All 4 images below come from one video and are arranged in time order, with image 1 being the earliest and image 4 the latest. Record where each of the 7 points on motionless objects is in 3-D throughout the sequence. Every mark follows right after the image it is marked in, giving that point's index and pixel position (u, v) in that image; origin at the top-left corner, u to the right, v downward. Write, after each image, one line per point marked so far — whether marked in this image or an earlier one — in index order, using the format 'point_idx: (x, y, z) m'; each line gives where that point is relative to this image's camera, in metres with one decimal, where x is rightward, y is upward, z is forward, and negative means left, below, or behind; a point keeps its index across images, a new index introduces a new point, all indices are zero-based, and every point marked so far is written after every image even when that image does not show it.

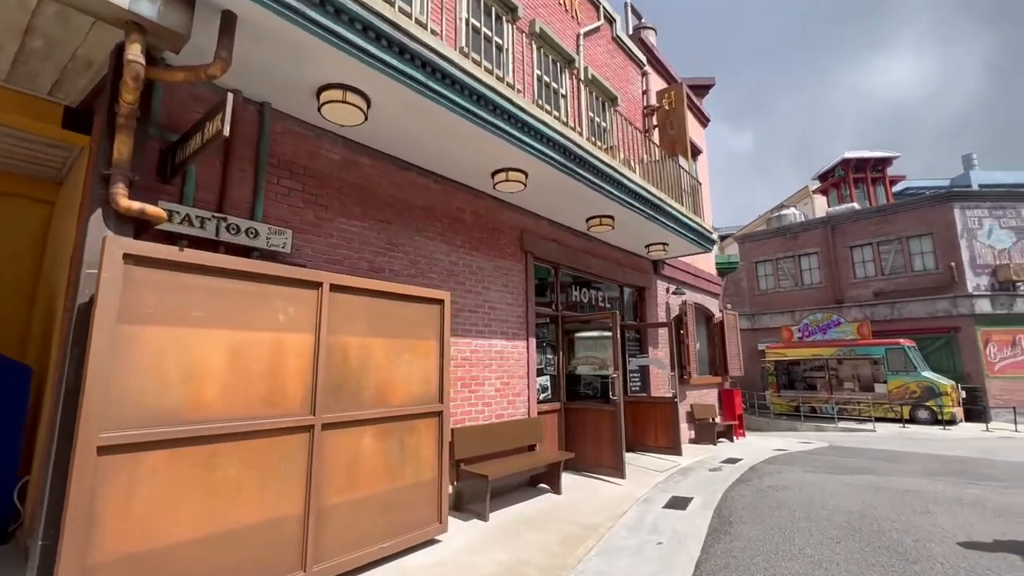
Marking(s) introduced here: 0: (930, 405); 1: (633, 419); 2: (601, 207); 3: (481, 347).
0: (+16.5, -4.6, +18.6) m
1: (+2.3, -2.5, +9.0) m
2: (+1.4, +1.2, +7.1) m
3: (-0.4, -0.8, +6.1) m
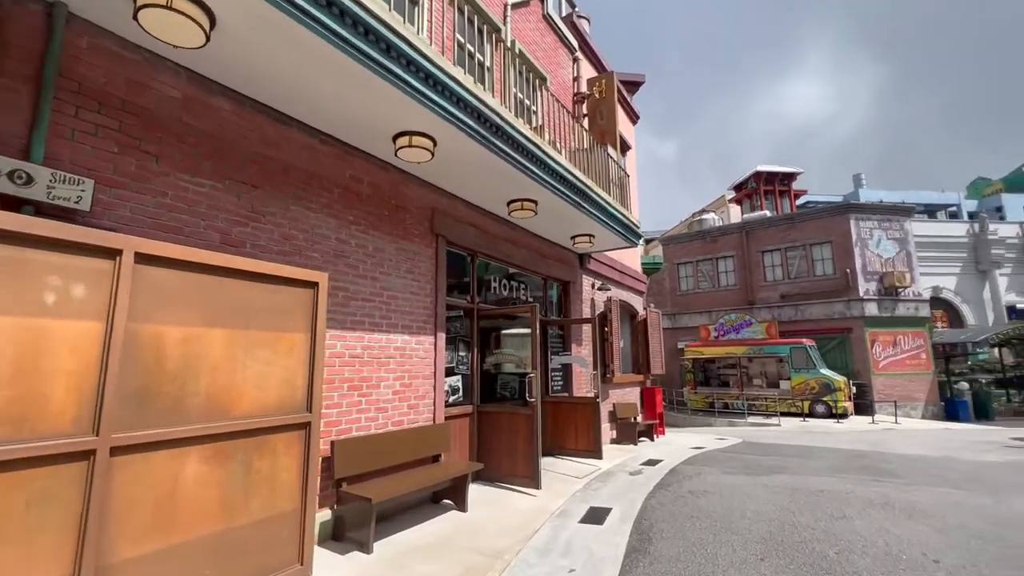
0: (+13.4, -4.8, +20.0) m
1: (+0.7, -2.4, +8.5) m
2: (+0.2, +1.4, +6.5) m
3: (-1.5, -0.6, +5.1) m
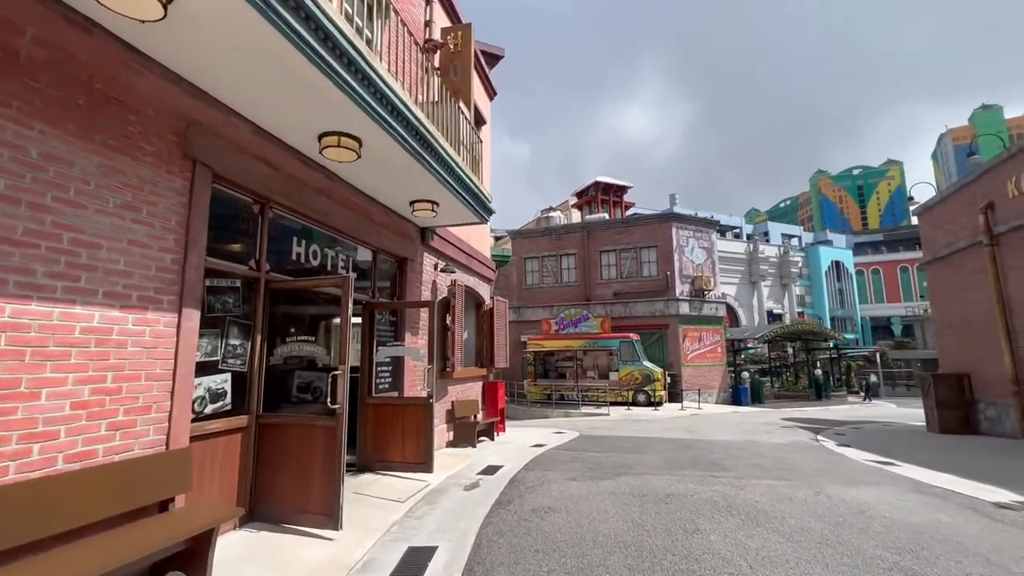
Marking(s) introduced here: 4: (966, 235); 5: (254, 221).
0: (+6.3, -4.7, +21.7) m
1: (-2.0, -2.0, +6.8) m
2: (-1.7, +1.7, +4.7) m
3: (-3.0, -0.2, +2.9) m
4: (+13.6, +1.6, +14.0) m
5: (-2.7, +0.7, +4.9) m
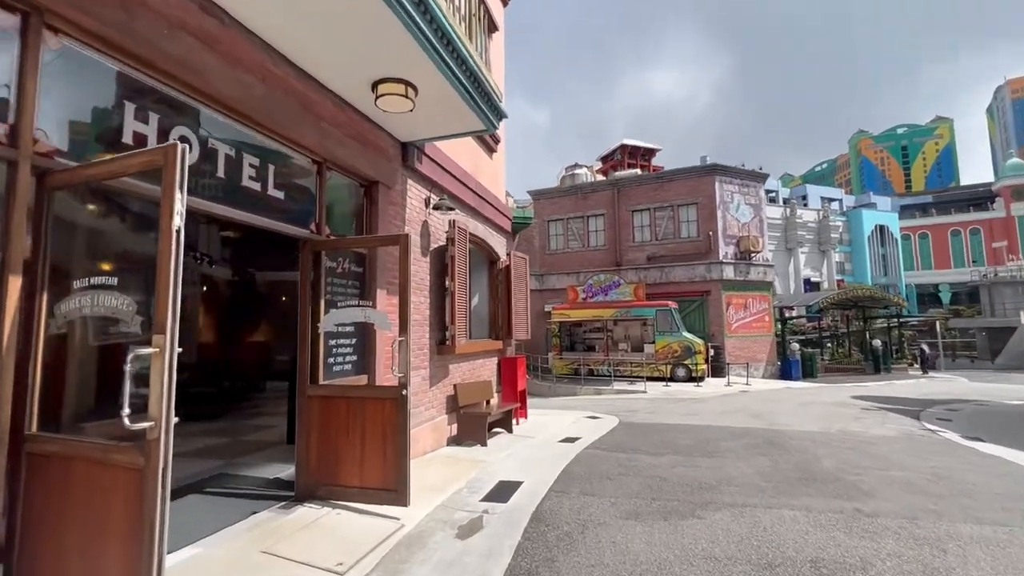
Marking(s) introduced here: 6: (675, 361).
0: (+7.2, -3.1, +19.1) m
1: (-1.8, -1.4, +4.4) m
2: (-1.7, +2.3, +2.1) m
3: (-3.0, +0.2, +0.5) m
4: (+14.1, +2.9, +10.7) m
5: (-2.6, +1.3, +2.4) m
6: (+6.8, -3.0, +19.2) m
